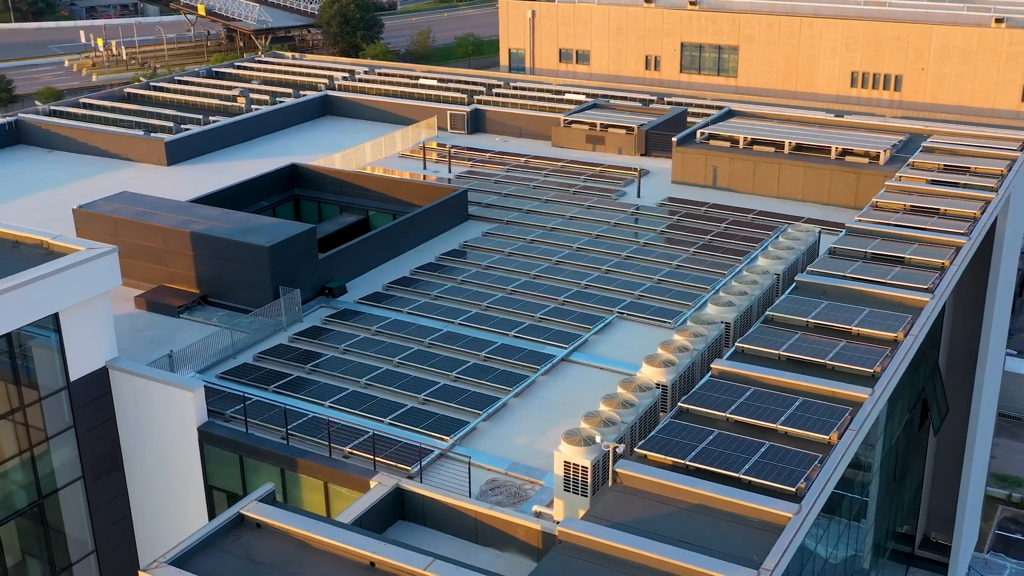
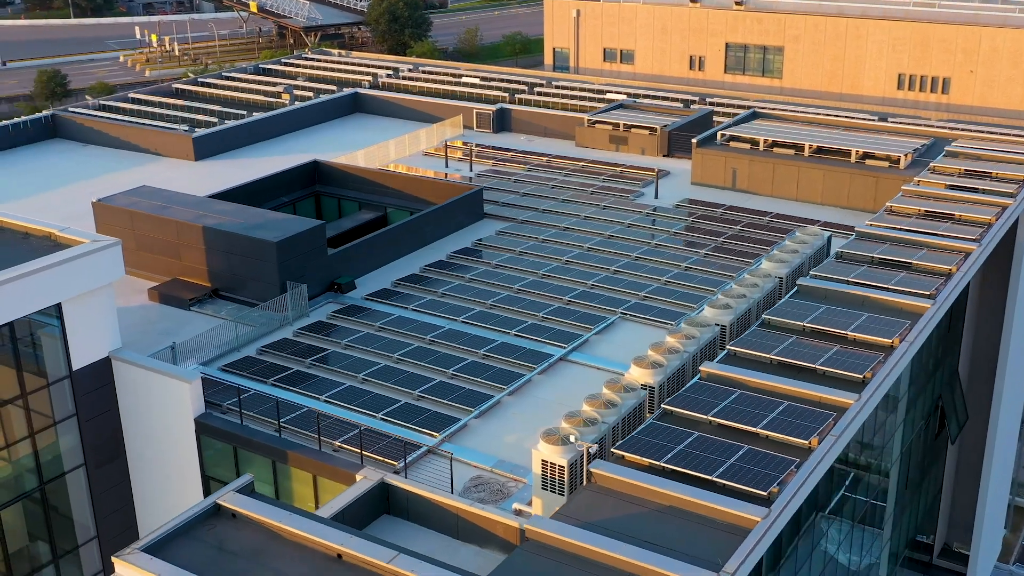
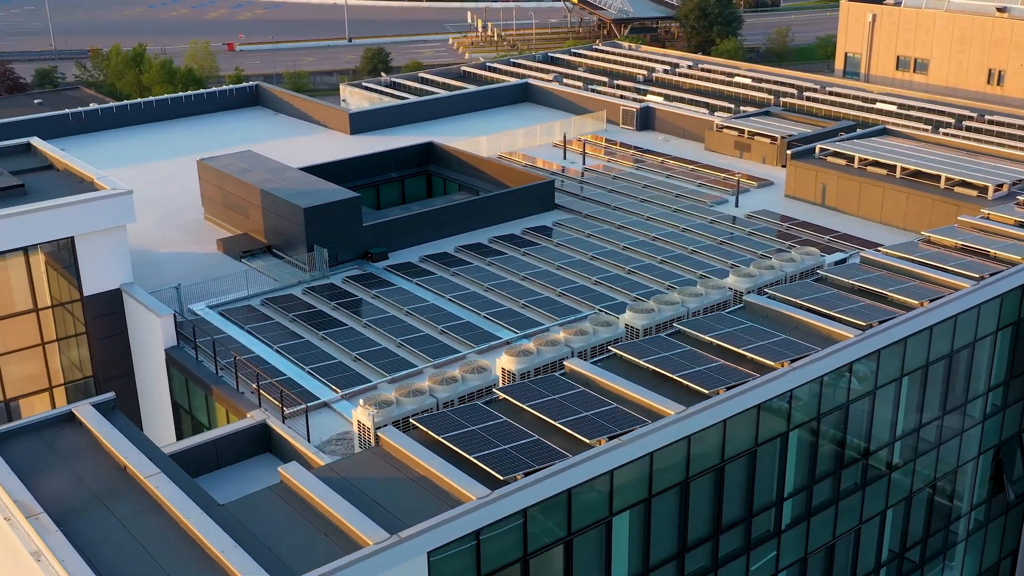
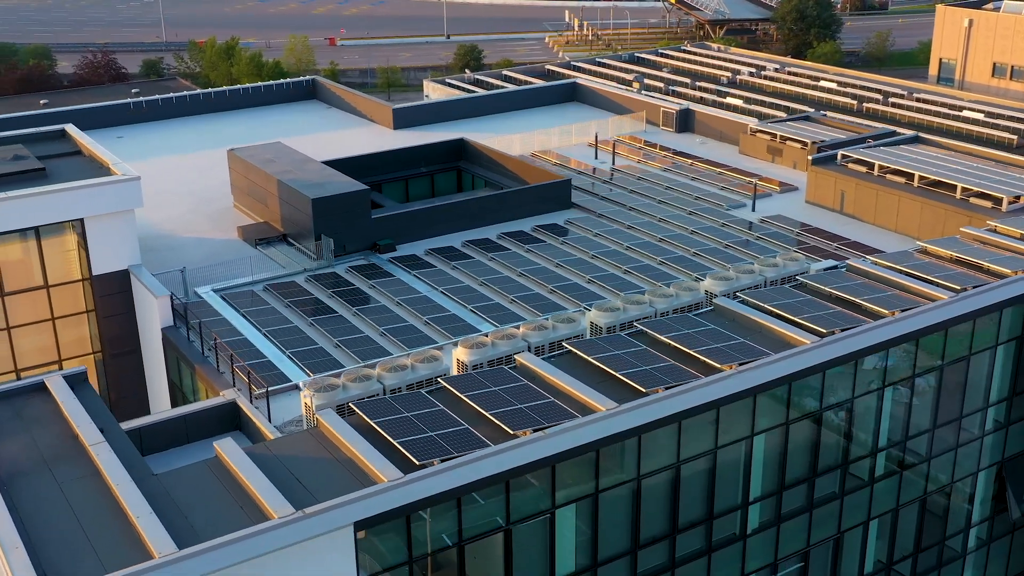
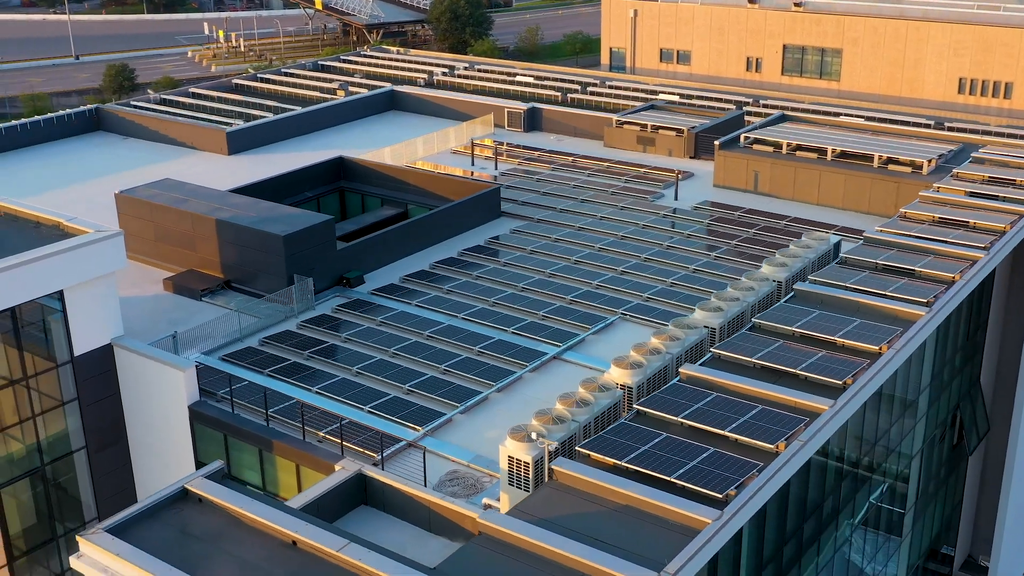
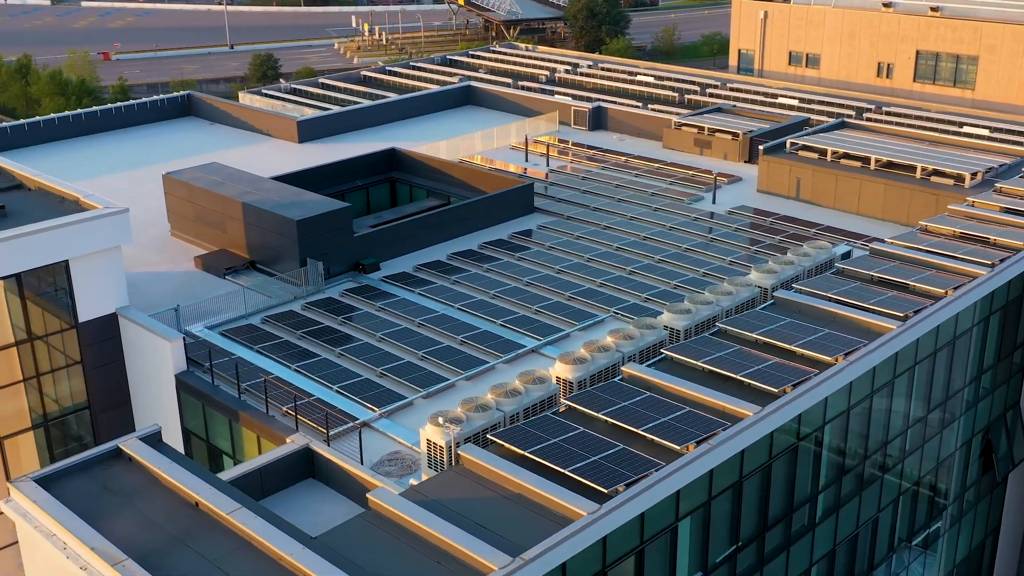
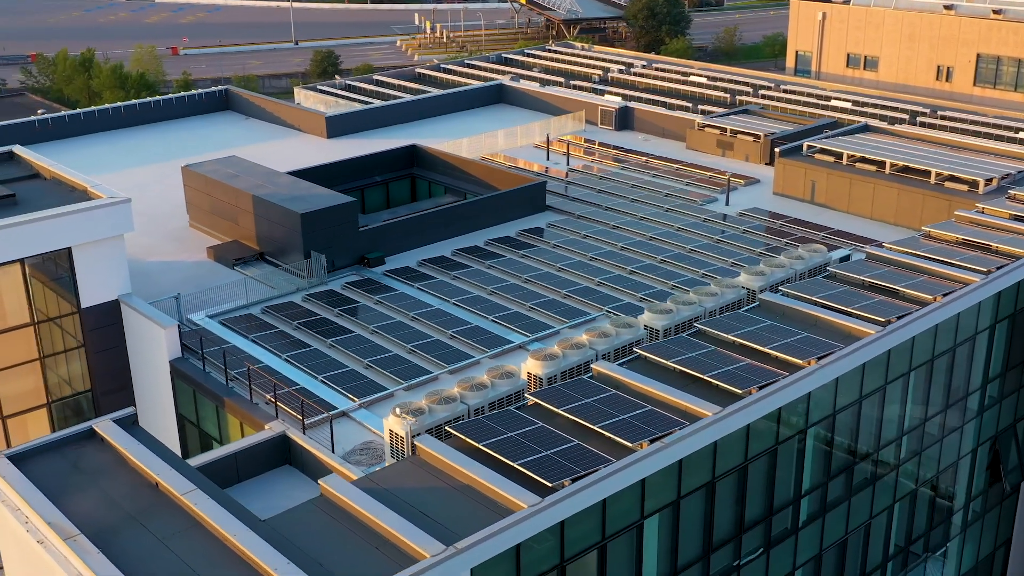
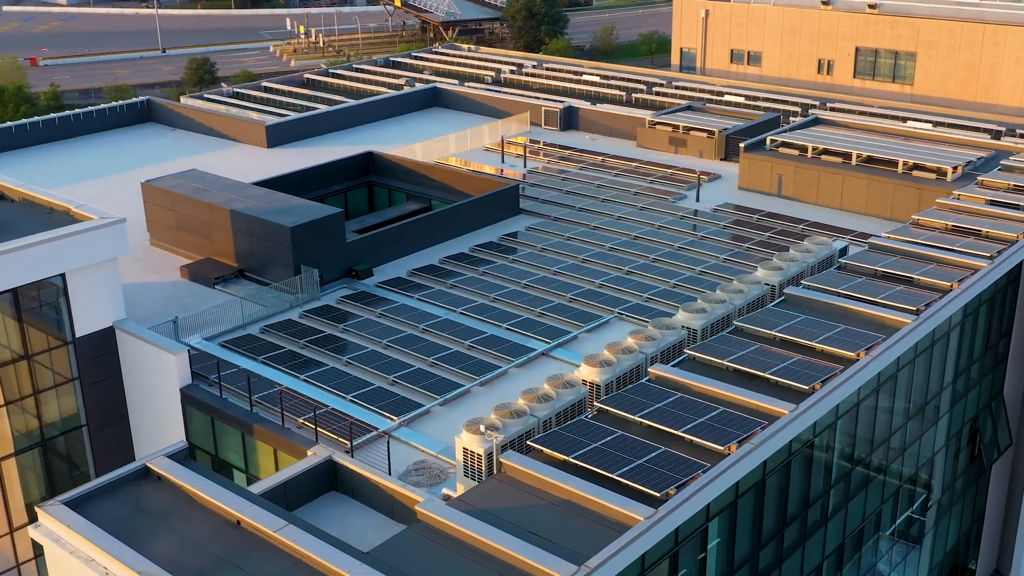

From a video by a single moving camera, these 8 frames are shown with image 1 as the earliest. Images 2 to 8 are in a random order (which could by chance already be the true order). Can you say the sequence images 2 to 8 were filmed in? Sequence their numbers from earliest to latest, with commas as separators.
2, 5, 8, 6, 7, 3, 4
